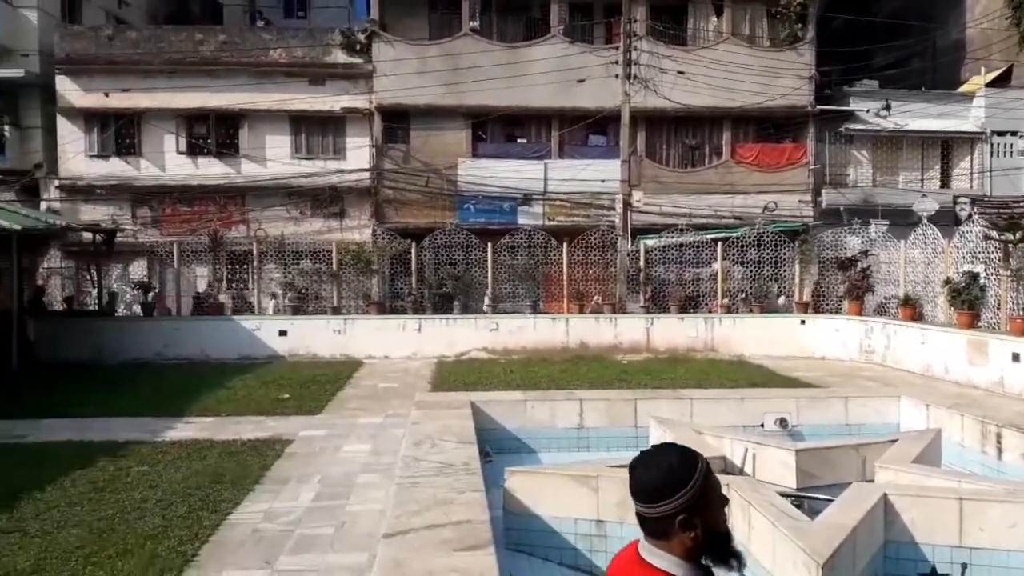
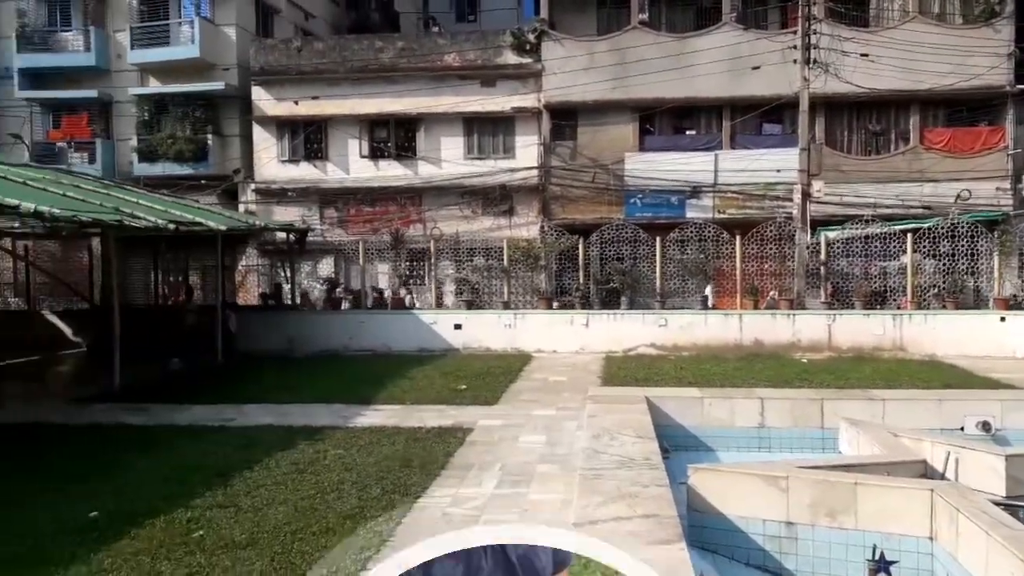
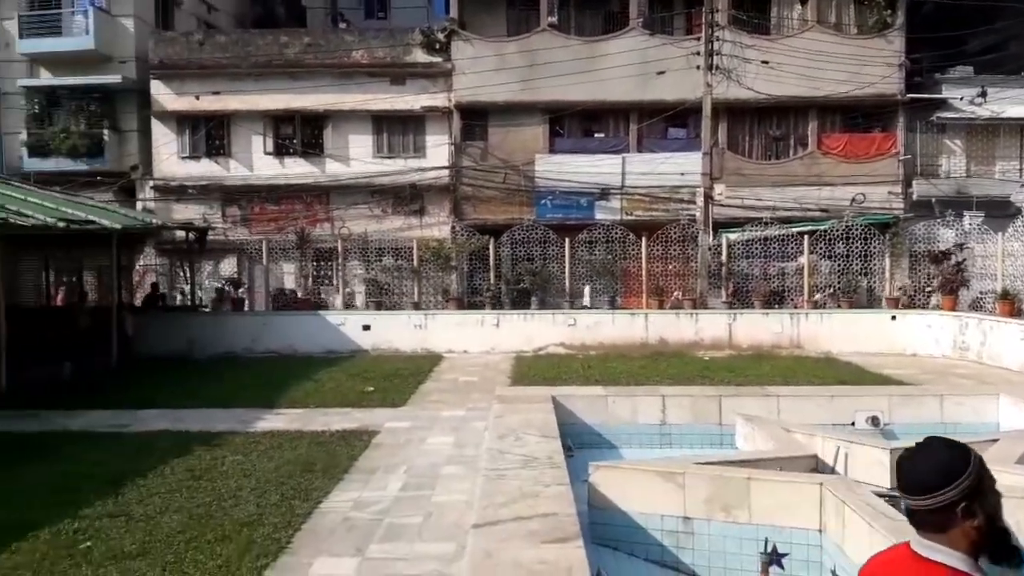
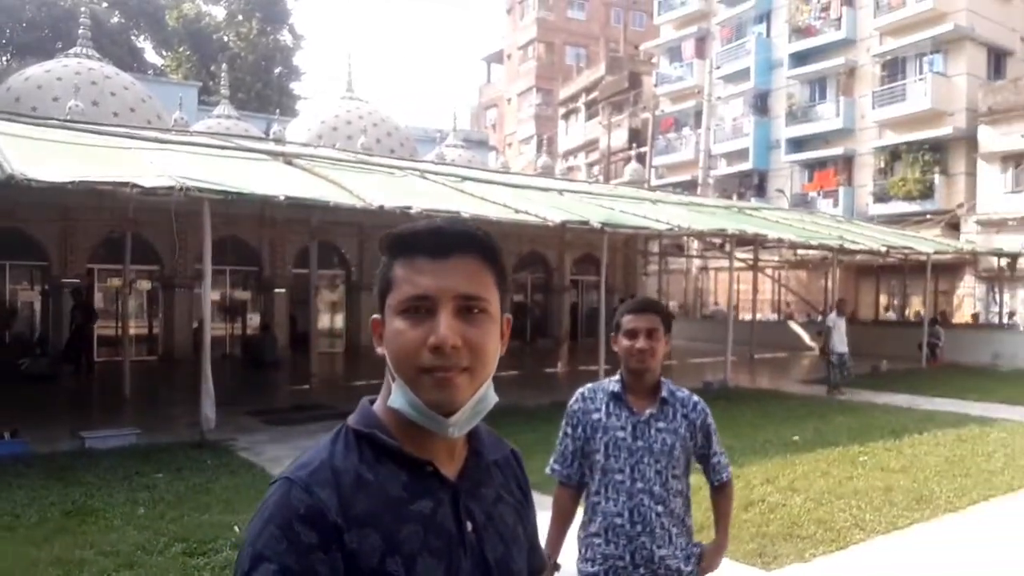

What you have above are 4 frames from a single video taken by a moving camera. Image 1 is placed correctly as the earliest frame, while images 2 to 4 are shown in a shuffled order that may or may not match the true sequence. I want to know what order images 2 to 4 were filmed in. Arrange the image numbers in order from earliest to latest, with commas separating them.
3, 2, 4
